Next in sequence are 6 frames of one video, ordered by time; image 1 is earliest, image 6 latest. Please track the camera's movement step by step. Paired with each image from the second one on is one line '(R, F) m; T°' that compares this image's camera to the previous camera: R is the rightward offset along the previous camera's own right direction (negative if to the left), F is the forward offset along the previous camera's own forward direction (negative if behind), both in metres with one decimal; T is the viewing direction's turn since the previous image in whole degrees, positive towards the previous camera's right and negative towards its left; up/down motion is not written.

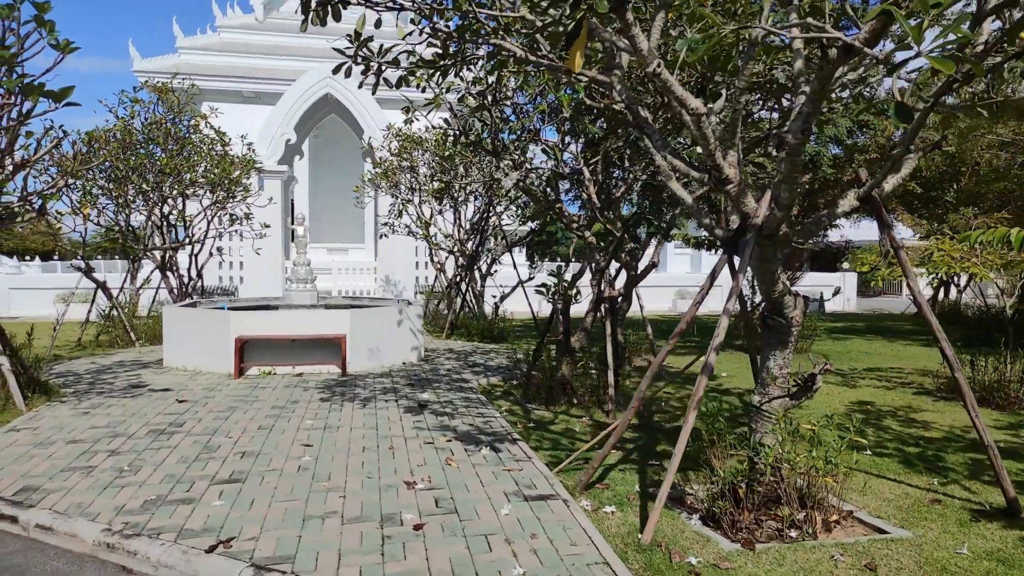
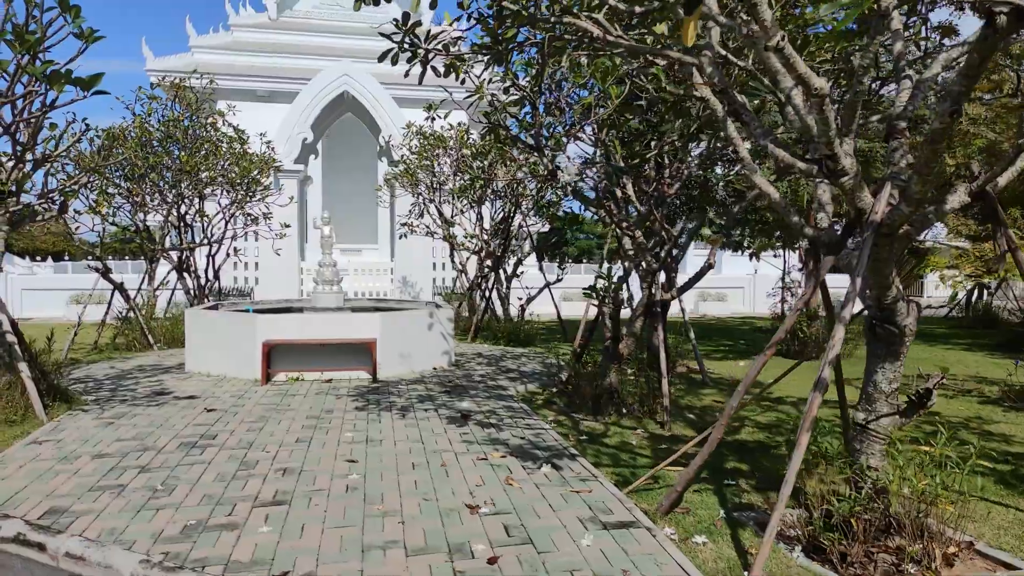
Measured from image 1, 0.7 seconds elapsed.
(-0.3, +0.4) m; -1°
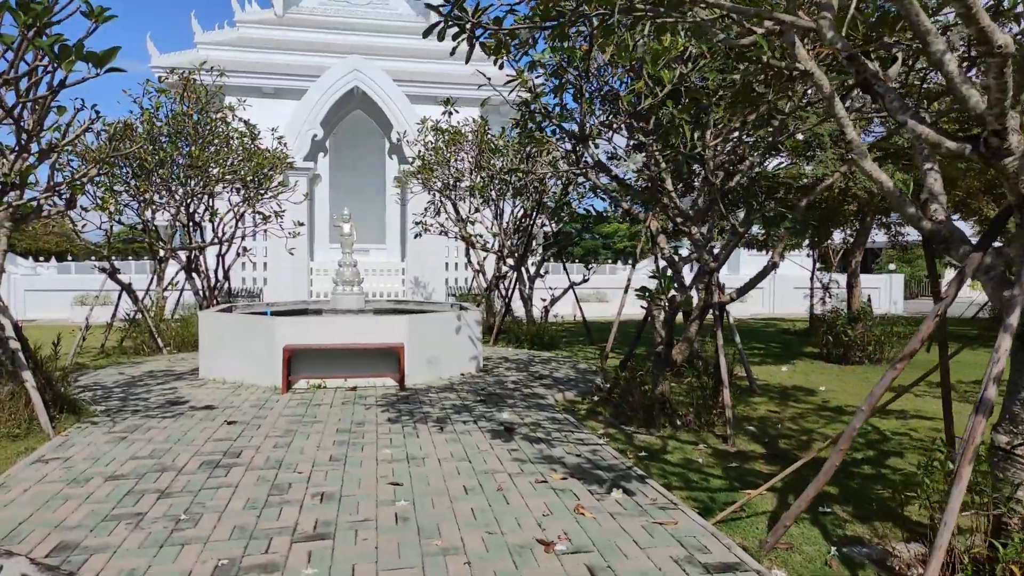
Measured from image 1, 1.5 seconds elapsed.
(-0.4, +0.5) m; 0°
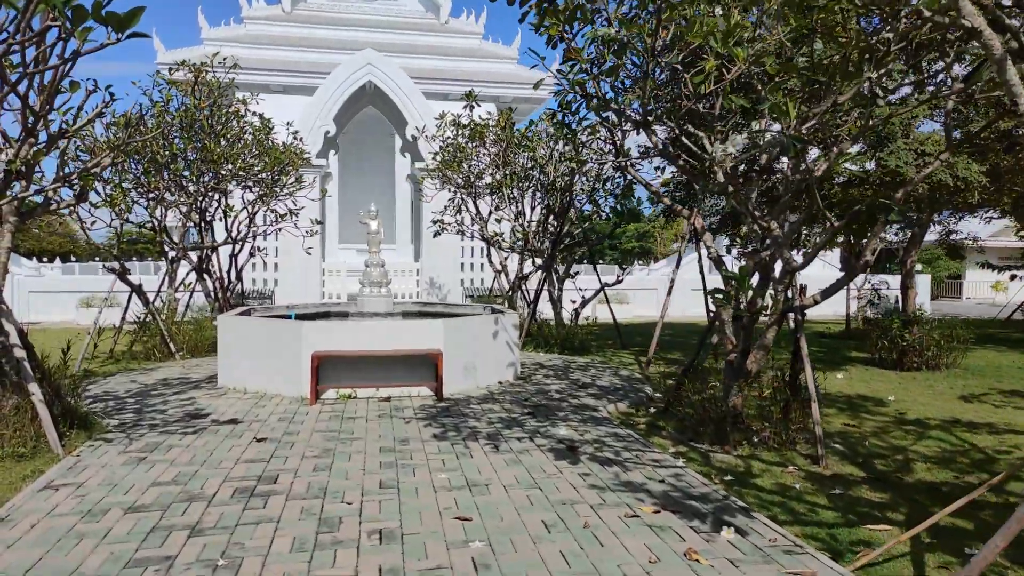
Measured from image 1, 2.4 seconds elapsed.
(-0.4, +0.6) m; 0°
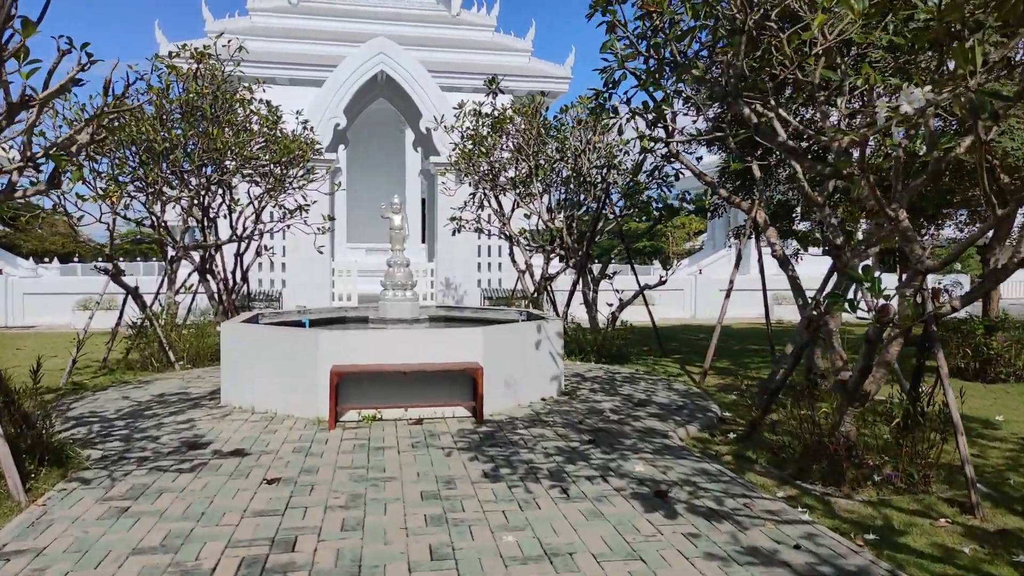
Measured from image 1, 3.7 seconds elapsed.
(-0.4, +1.0) m; 0°
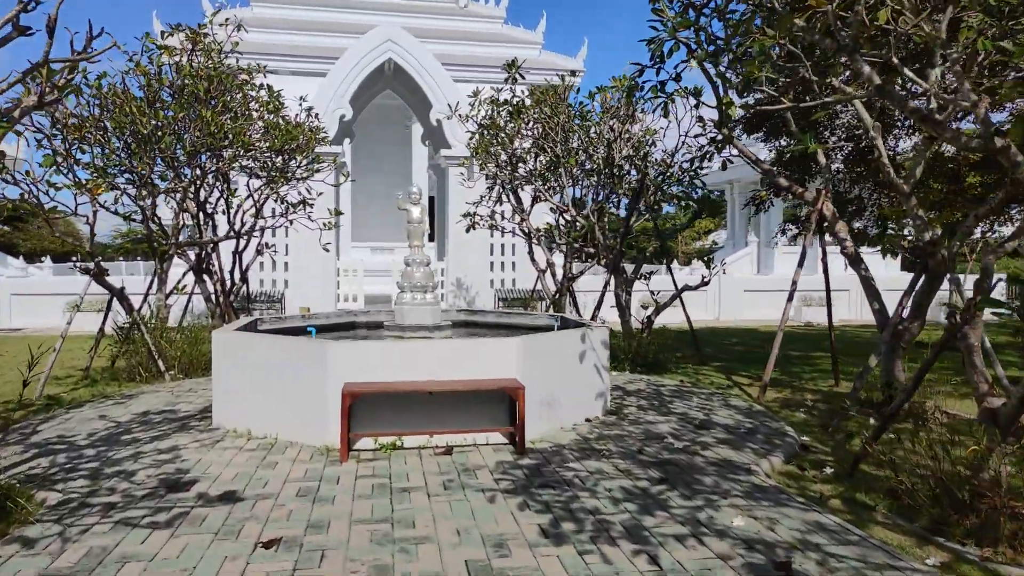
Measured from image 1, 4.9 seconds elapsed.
(-0.3, +1.0) m; 0°
